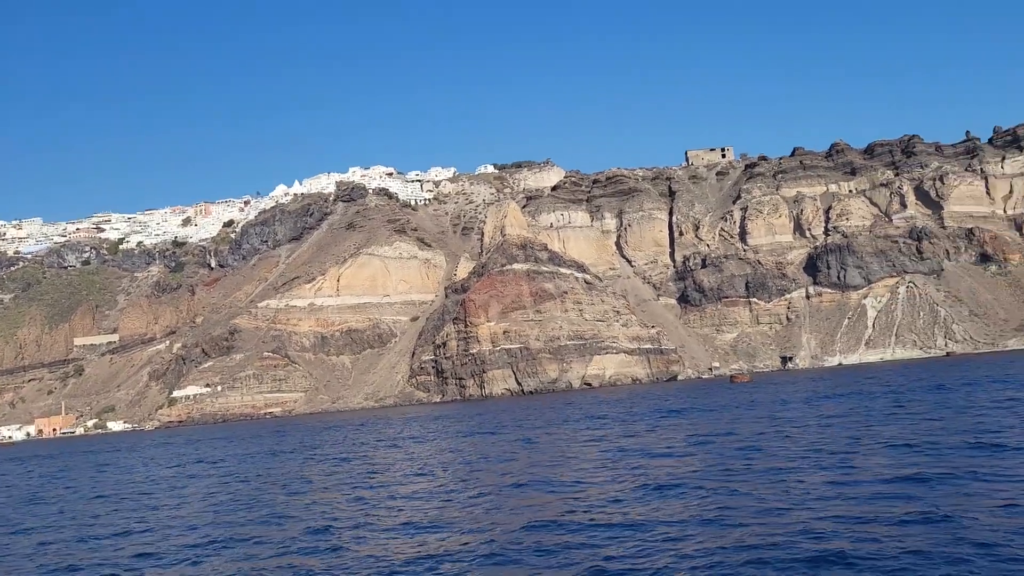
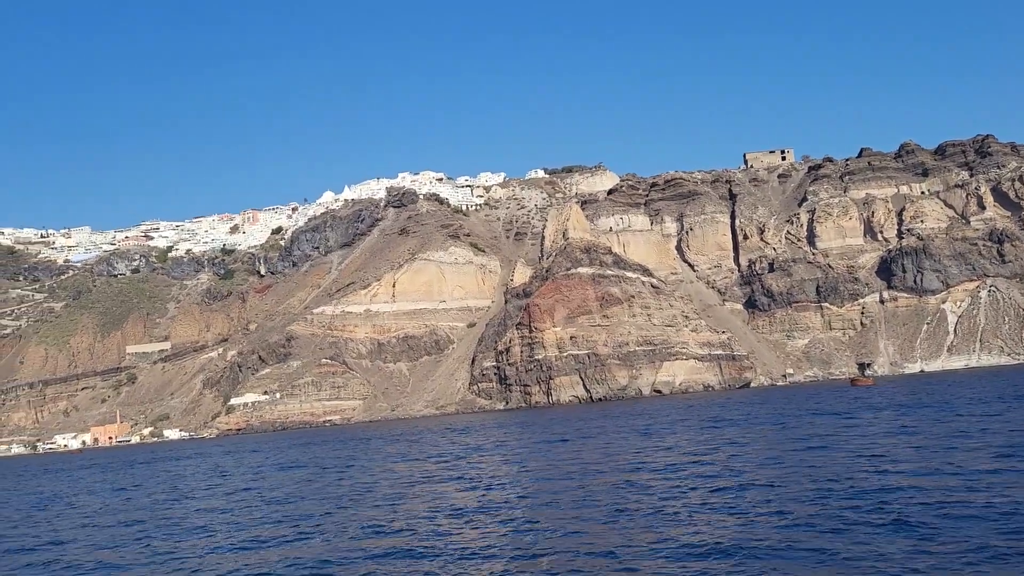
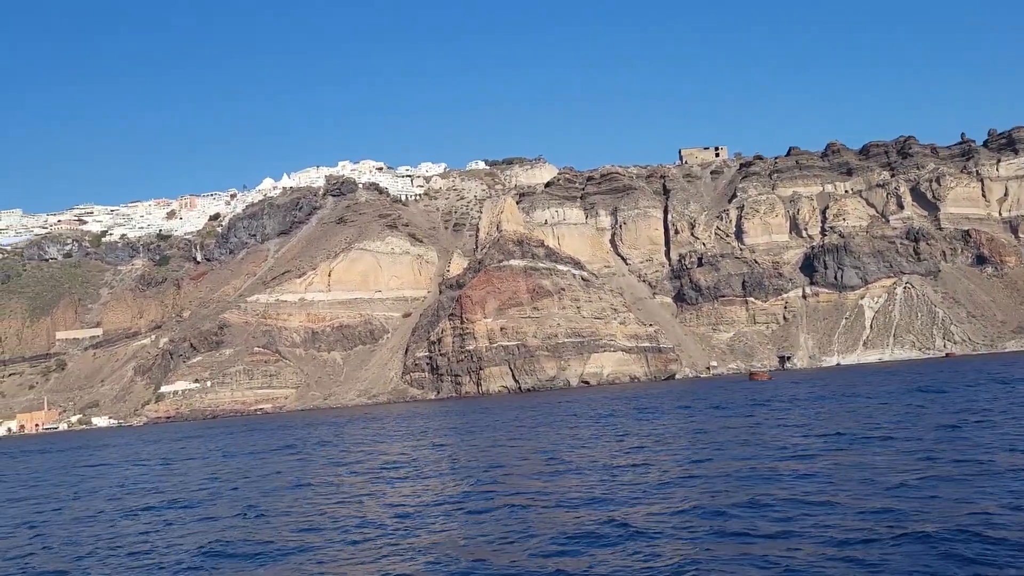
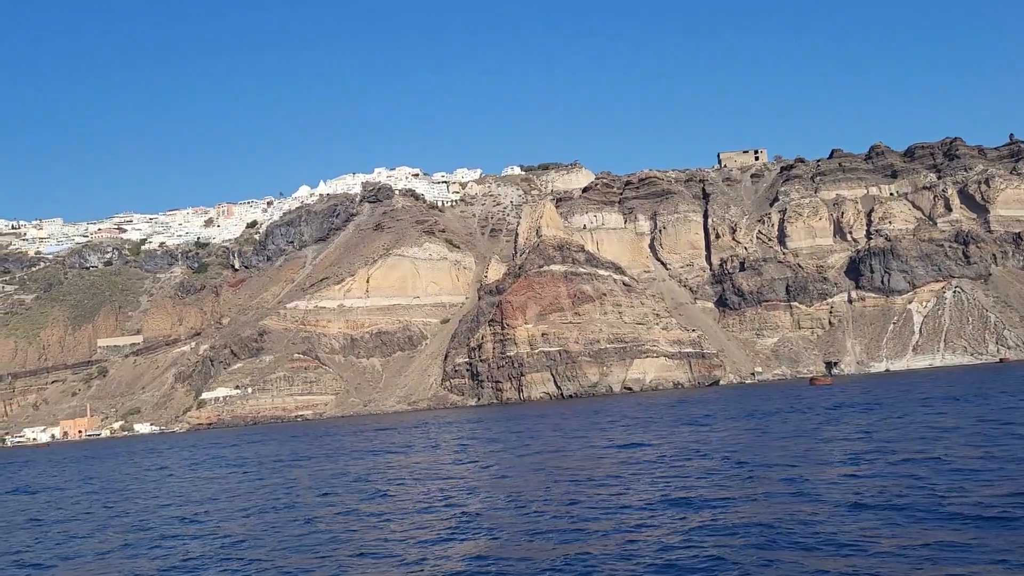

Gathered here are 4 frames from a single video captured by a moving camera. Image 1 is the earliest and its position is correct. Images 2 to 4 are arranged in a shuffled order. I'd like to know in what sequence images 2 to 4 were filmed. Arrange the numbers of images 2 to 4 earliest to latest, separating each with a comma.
3, 4, 2
